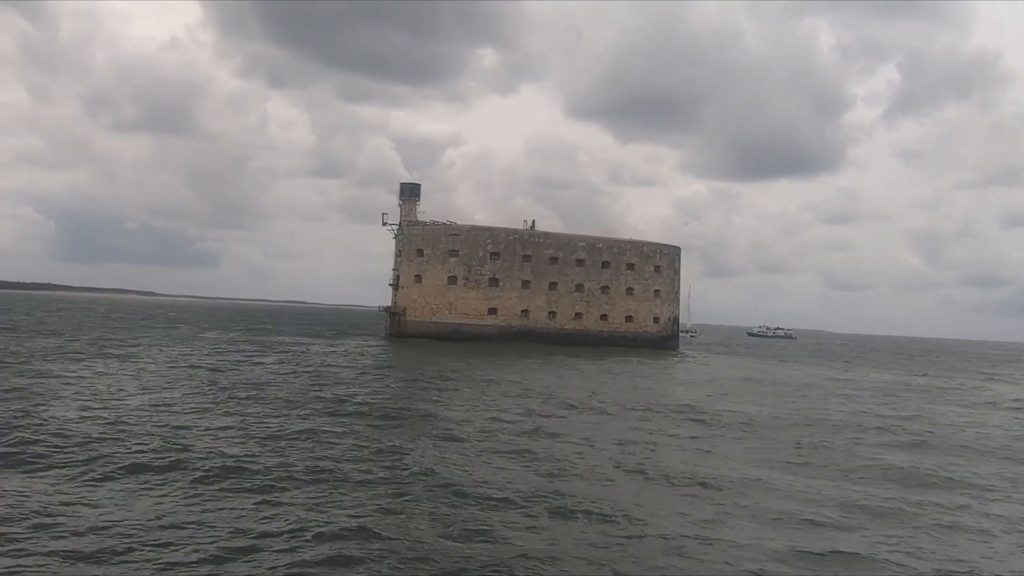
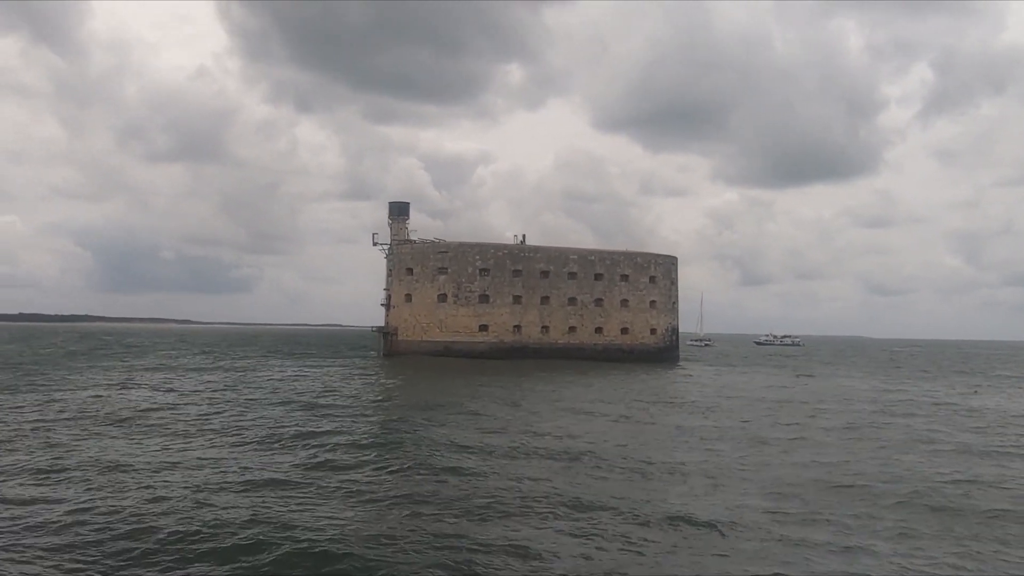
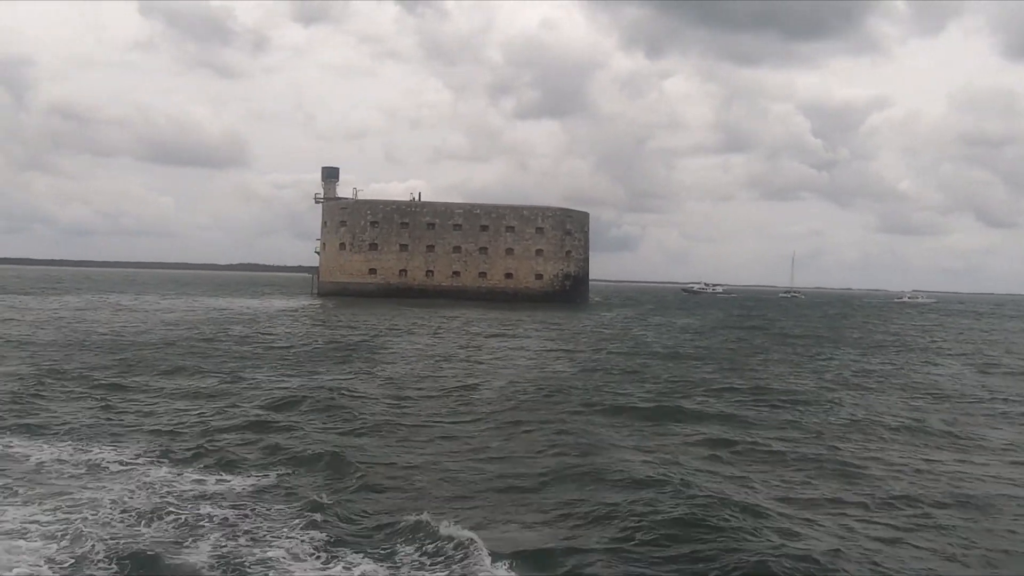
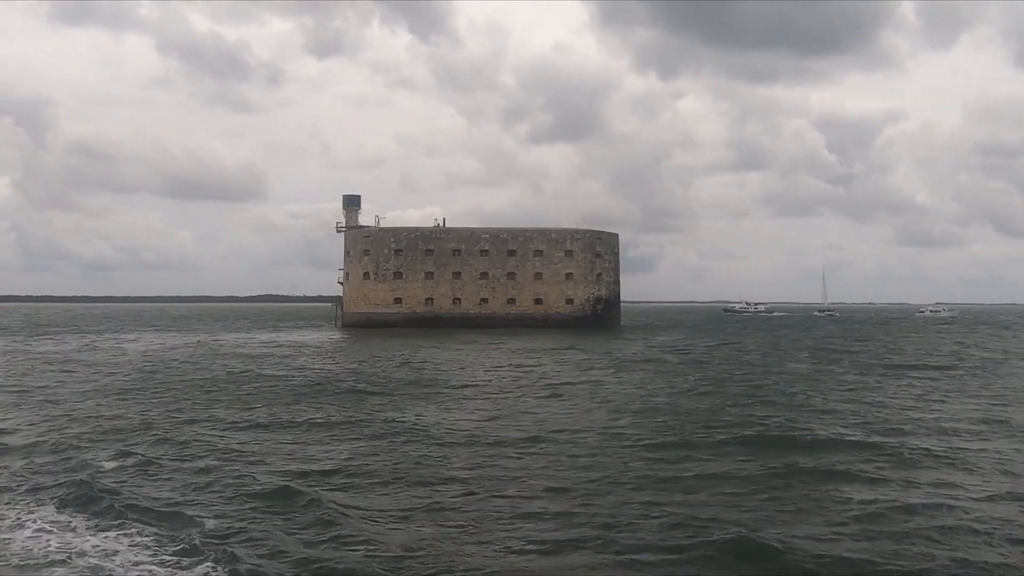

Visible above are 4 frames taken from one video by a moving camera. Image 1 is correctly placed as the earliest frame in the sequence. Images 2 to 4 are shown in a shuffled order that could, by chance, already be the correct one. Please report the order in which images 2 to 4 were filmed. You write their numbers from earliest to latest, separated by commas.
2, 4, 3
